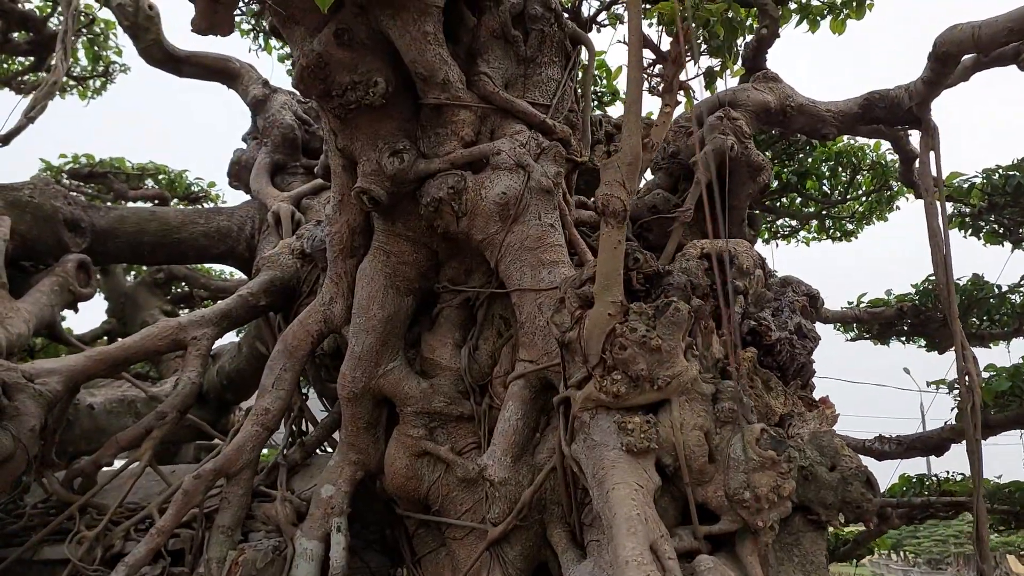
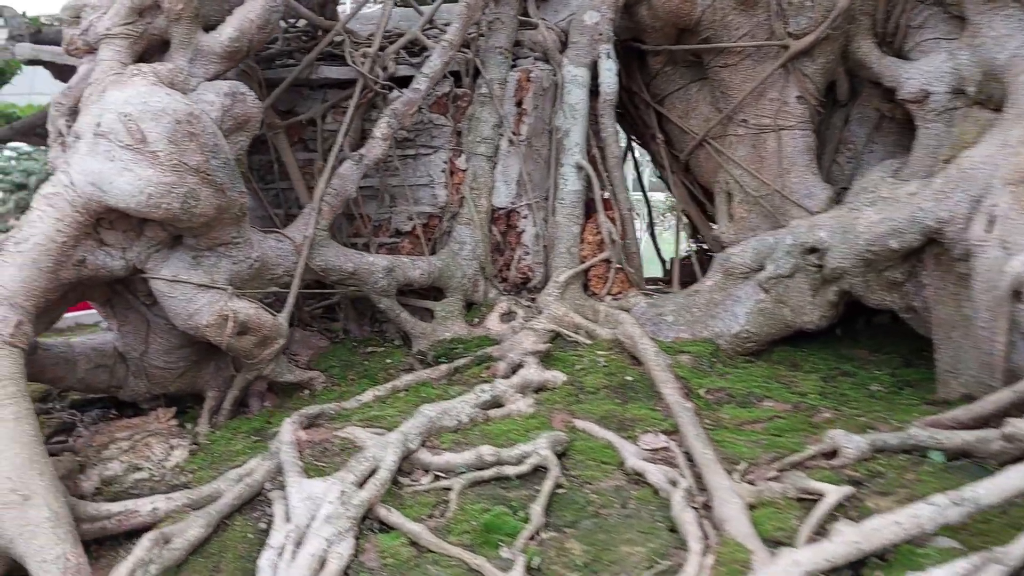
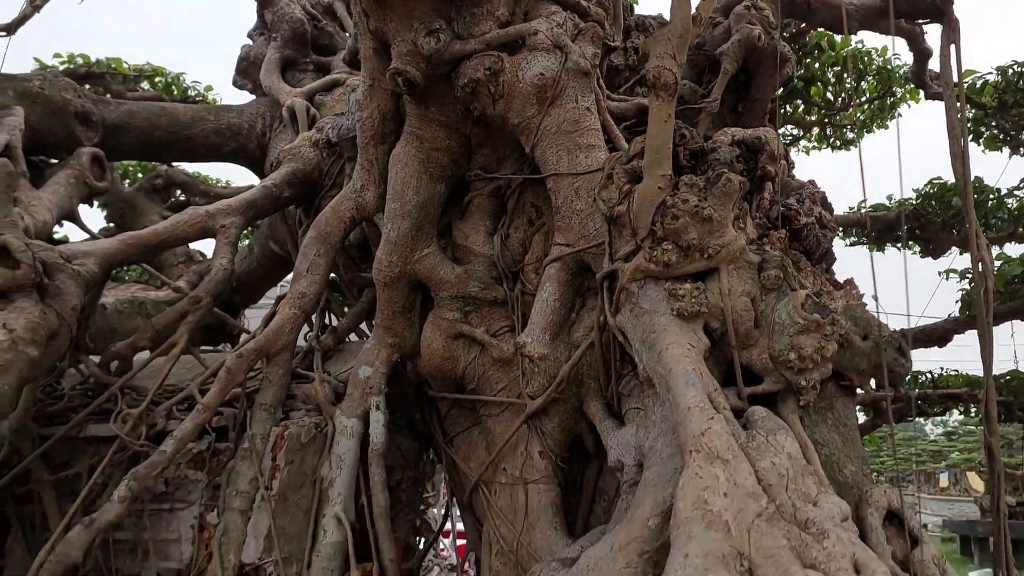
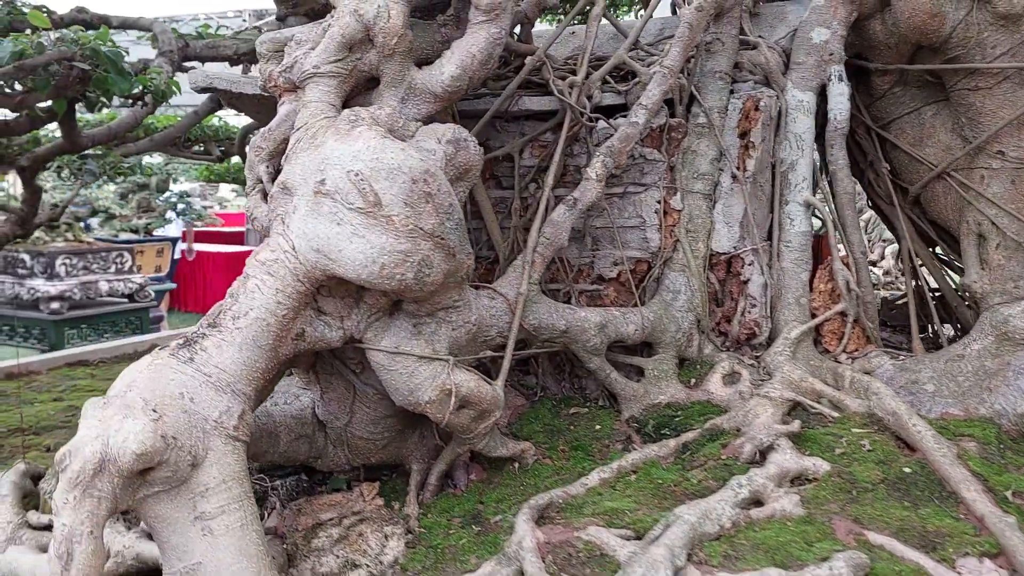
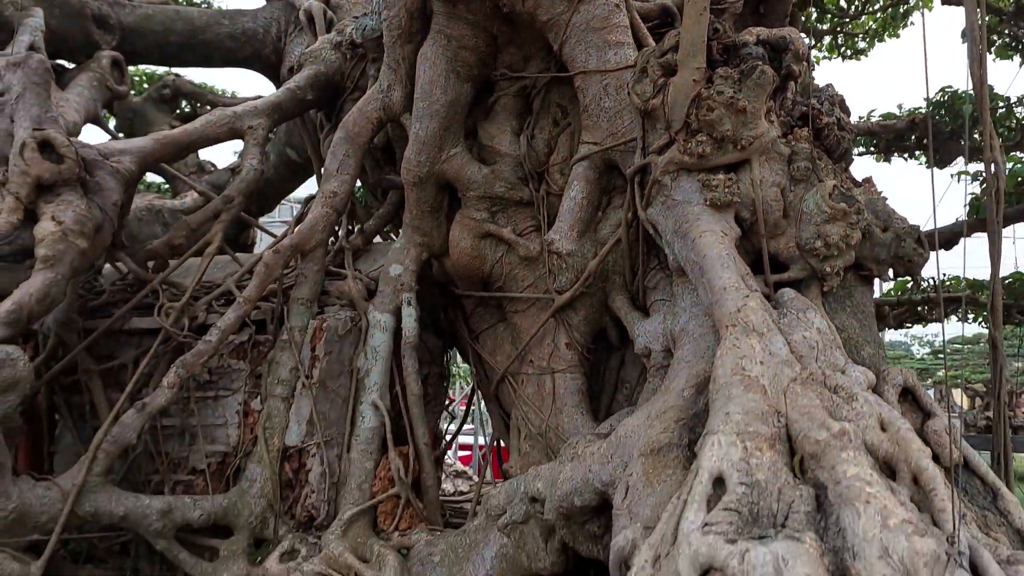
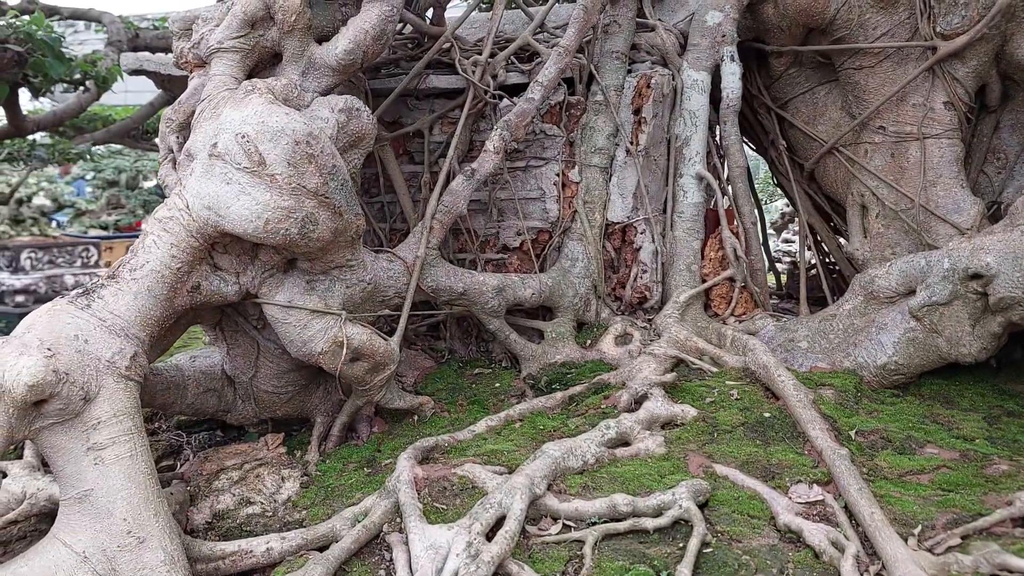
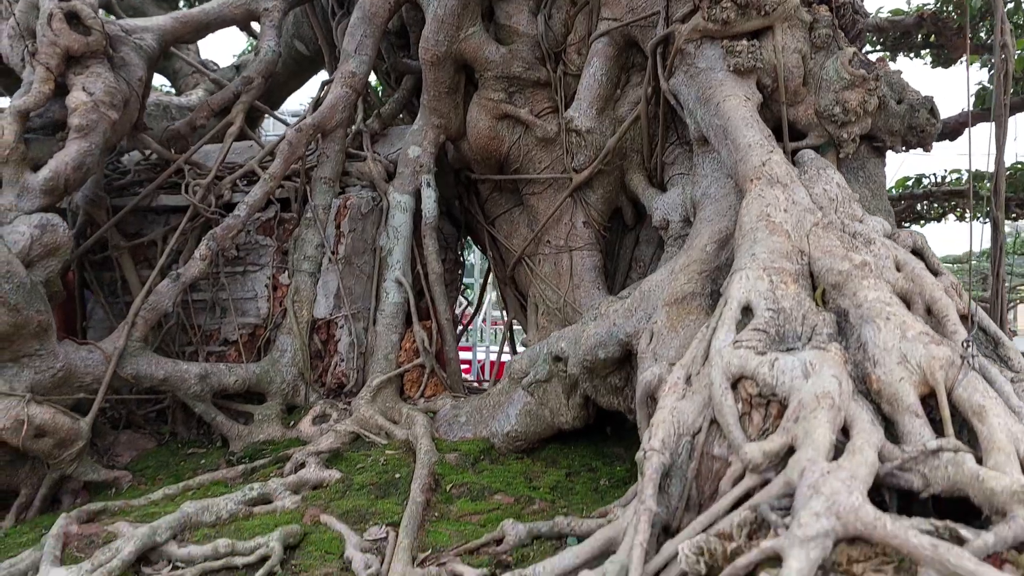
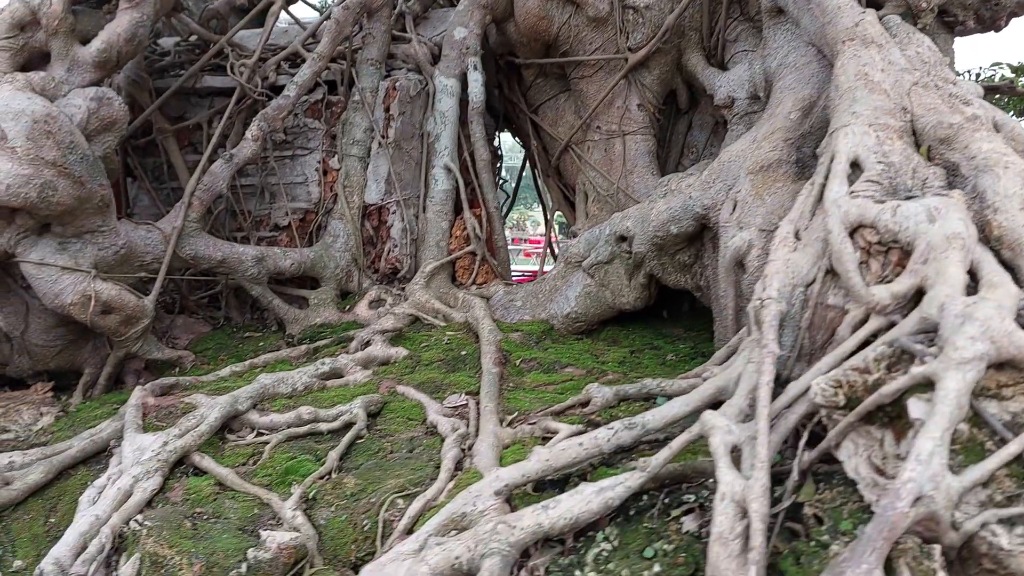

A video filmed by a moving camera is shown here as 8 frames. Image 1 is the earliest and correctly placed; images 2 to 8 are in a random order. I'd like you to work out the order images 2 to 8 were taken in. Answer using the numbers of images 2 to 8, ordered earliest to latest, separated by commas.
3, 5, 7, 8, 2, 6, 4
